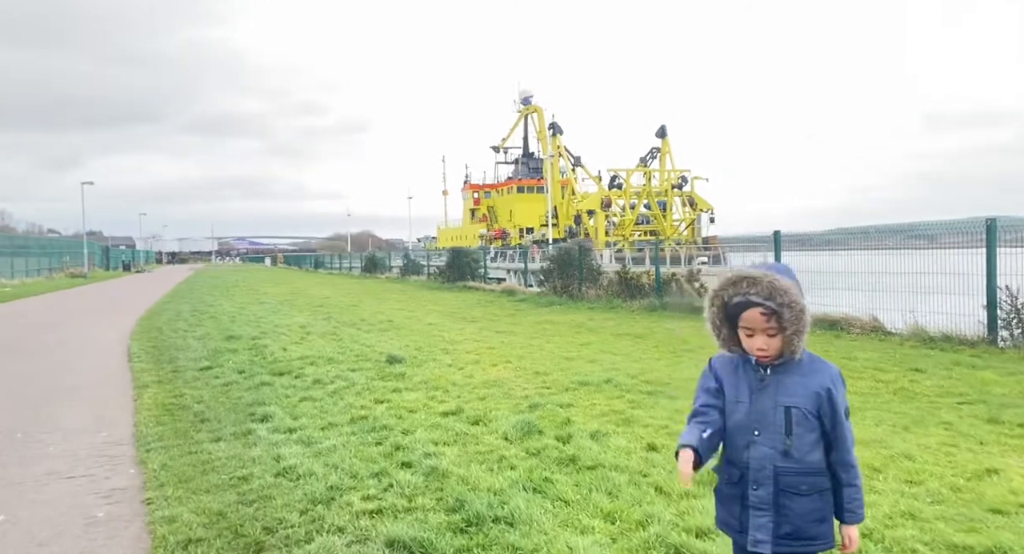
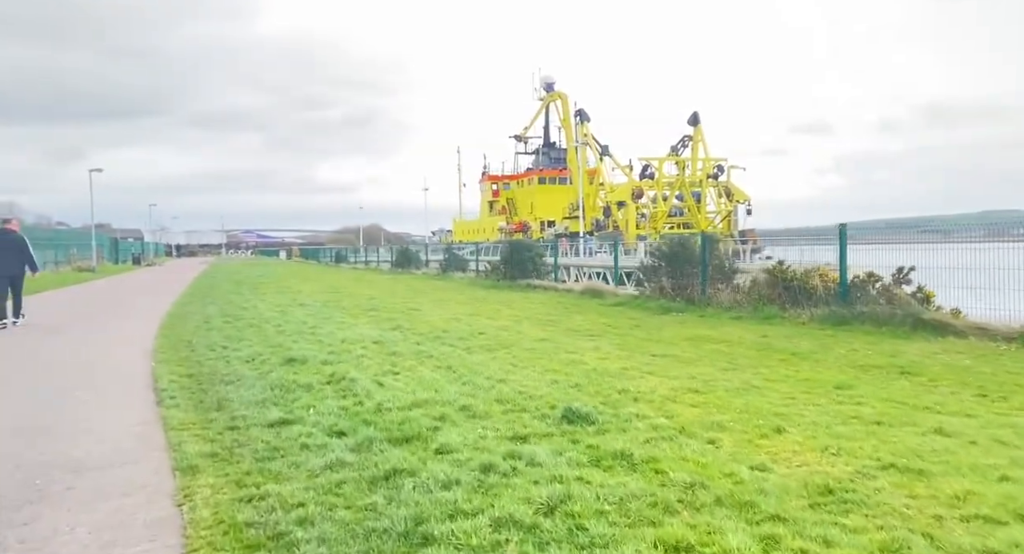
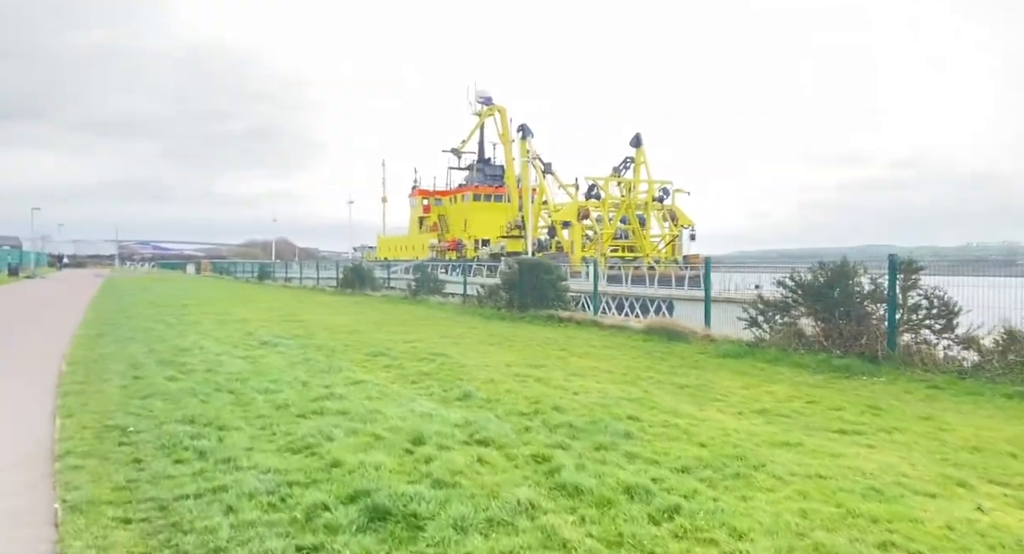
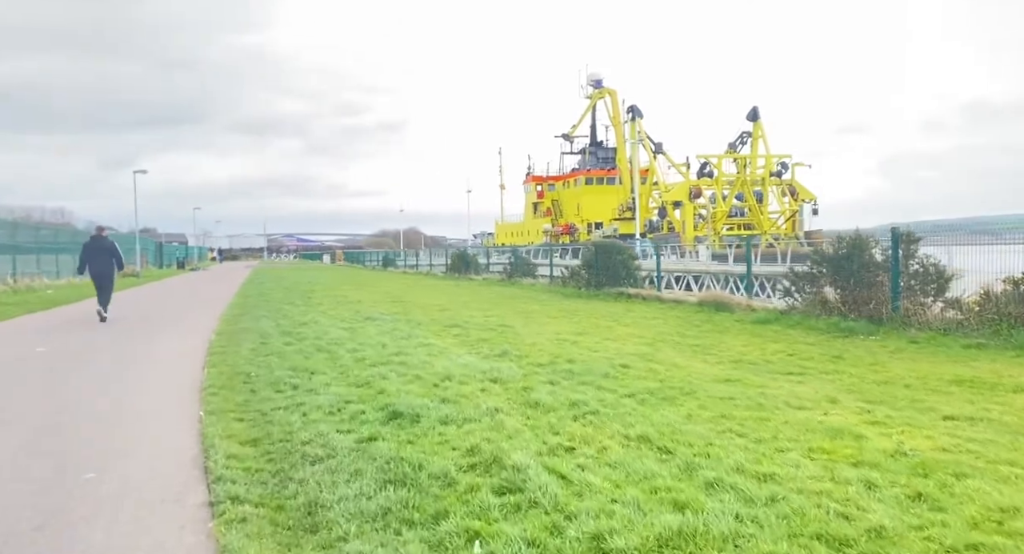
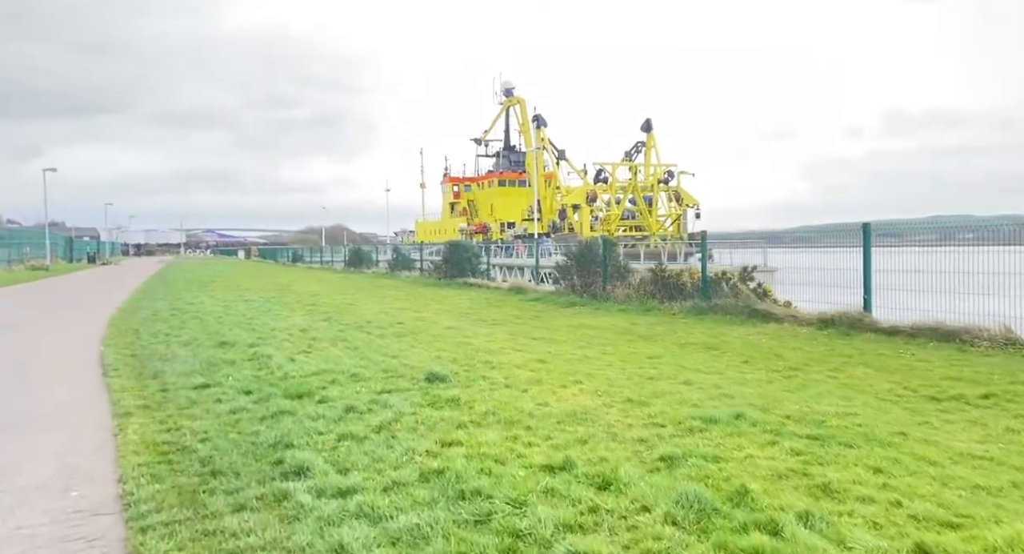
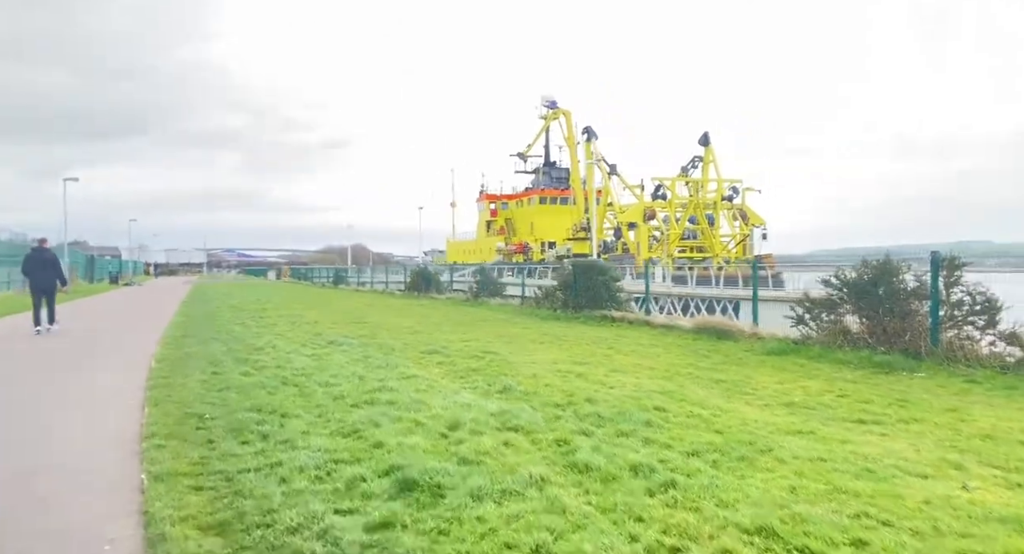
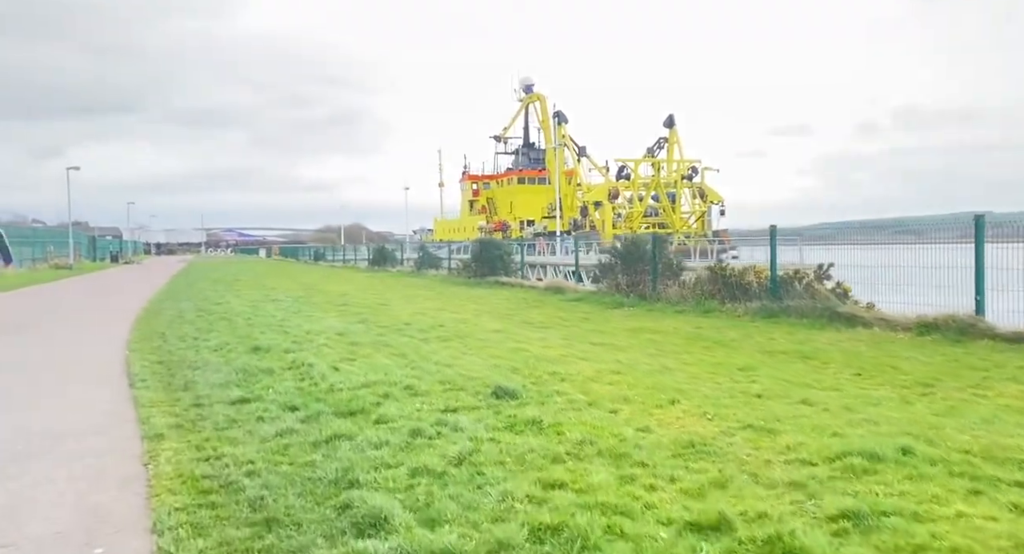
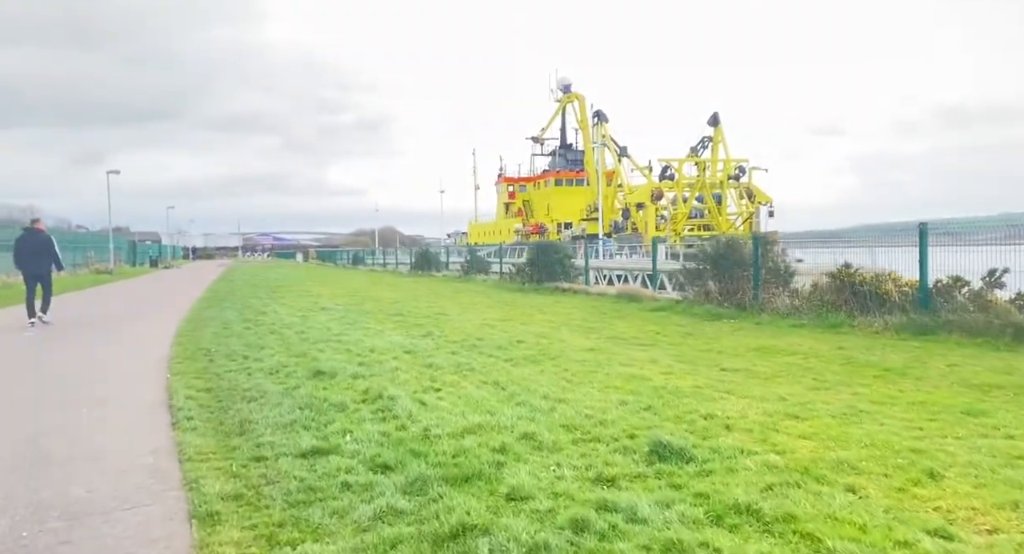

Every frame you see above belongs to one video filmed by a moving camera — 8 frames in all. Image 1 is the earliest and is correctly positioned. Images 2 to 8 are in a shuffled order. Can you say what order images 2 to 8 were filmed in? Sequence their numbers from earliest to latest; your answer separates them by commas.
5, 7, 2, 8, 4, 6, 3
